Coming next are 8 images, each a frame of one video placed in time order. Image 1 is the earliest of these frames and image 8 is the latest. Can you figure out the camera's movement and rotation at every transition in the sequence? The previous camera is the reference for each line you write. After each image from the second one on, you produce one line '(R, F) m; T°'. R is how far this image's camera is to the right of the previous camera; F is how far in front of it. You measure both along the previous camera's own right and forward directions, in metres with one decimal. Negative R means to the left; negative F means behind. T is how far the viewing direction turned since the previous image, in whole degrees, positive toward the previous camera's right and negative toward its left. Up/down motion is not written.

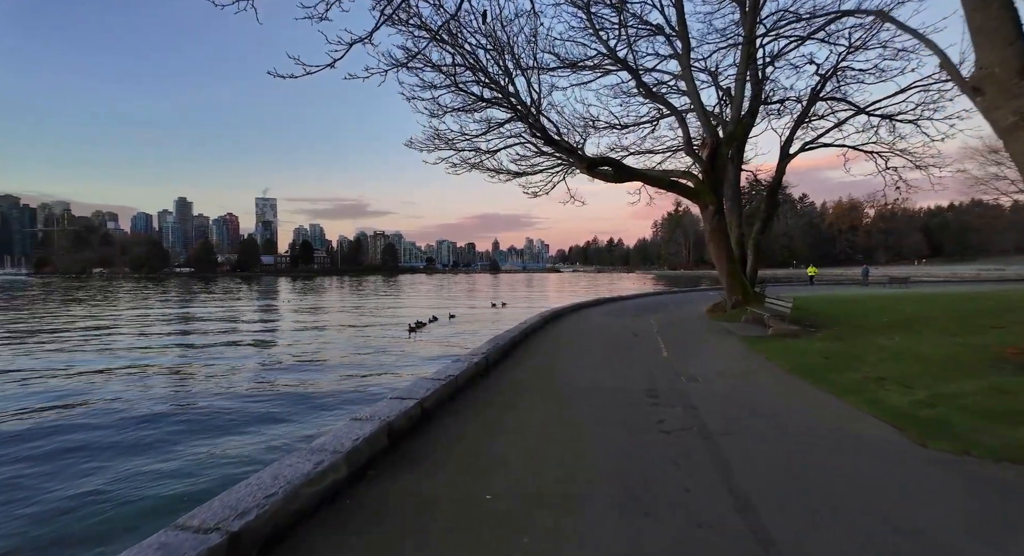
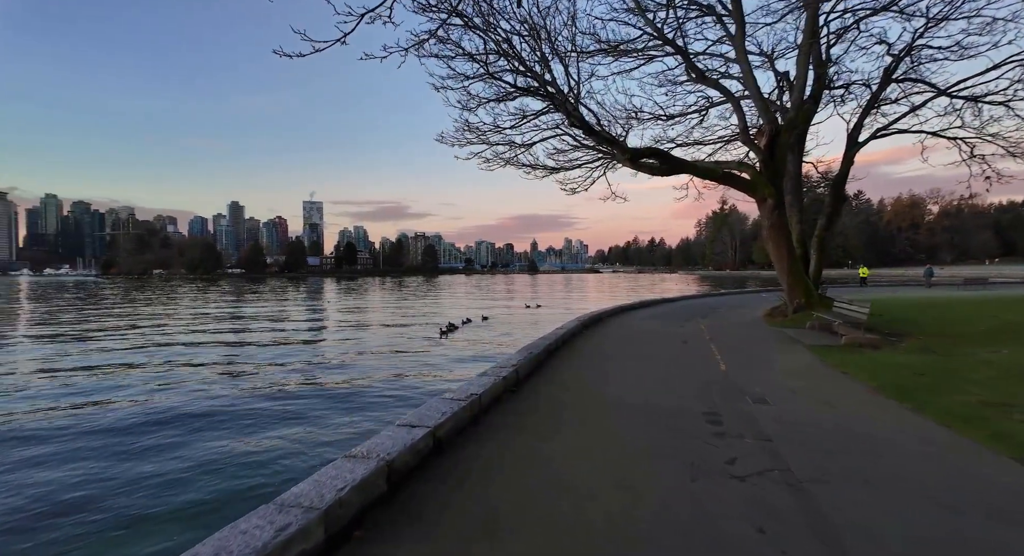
(+0.1, +0.9) m; -4°
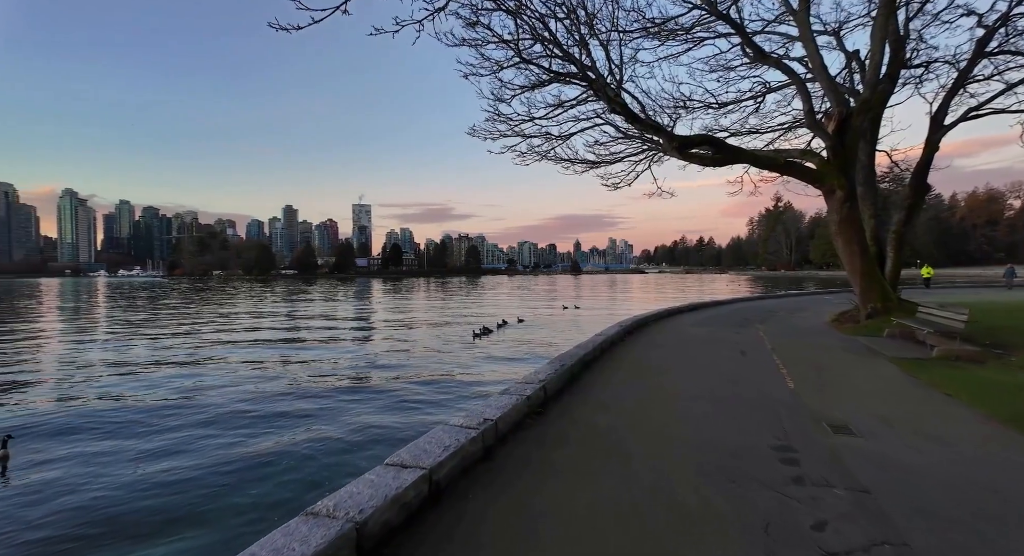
(+0.2, +0.9) m; -5°
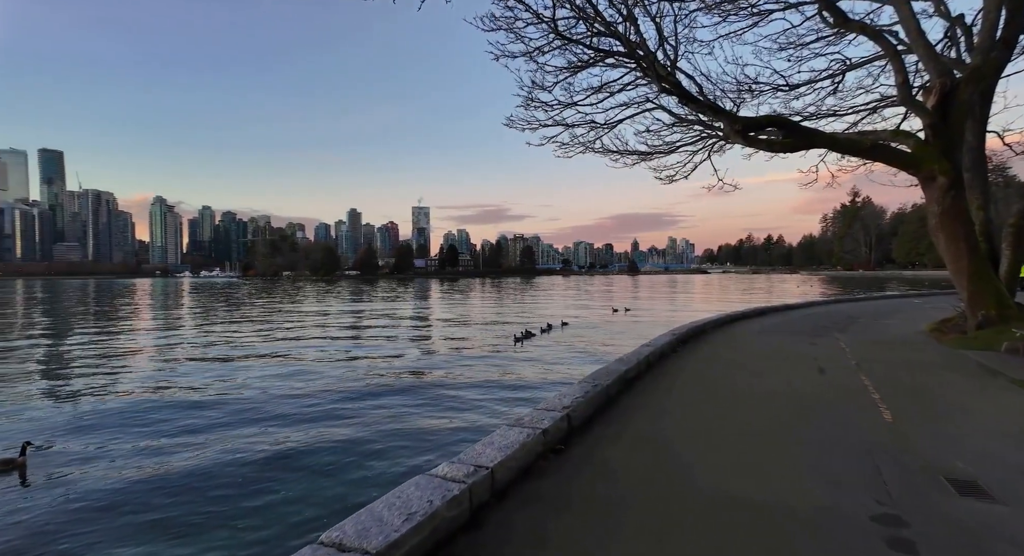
(+0.3, +1.0) m; -6°
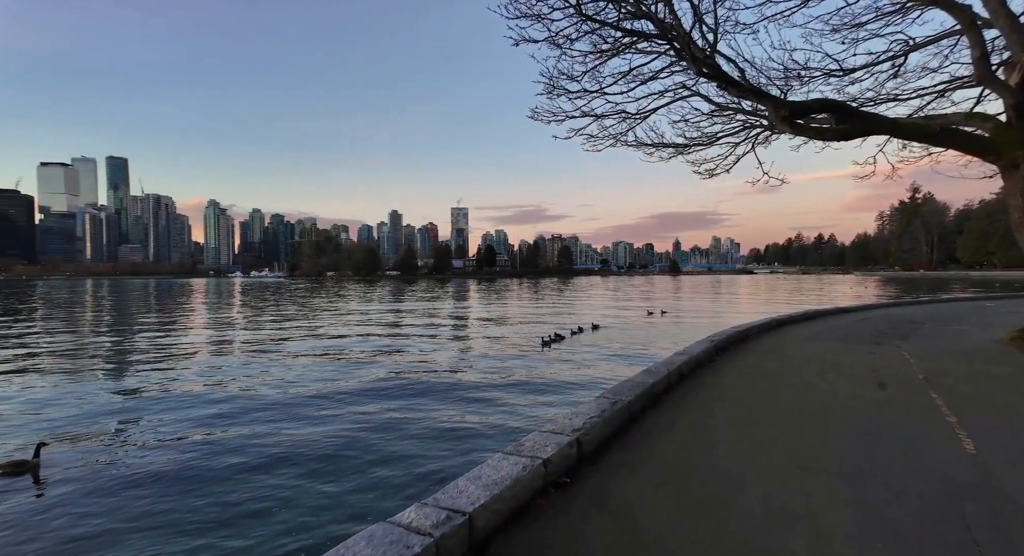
(+0.3, +0.6) m; -4°
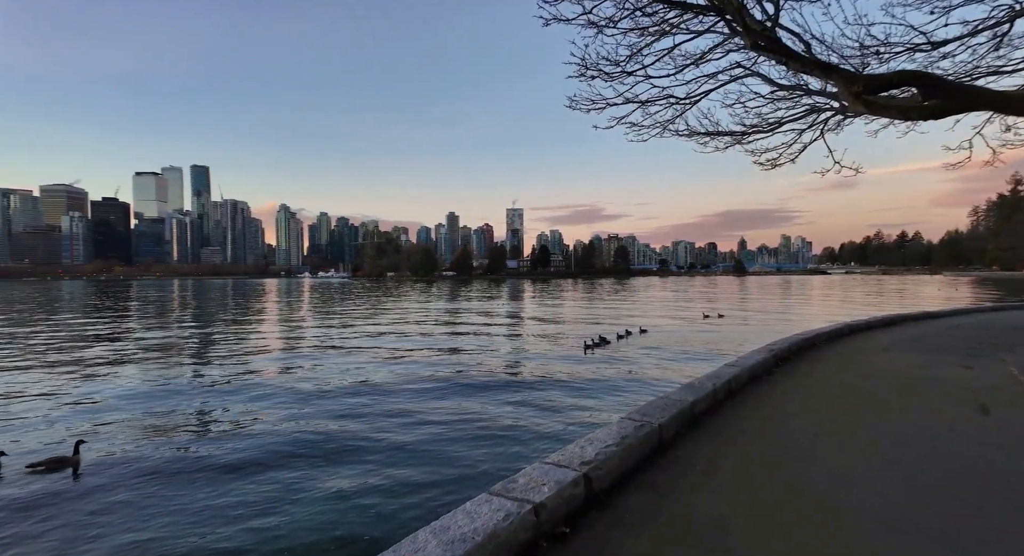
(+0.4, +0.6) m; -6°
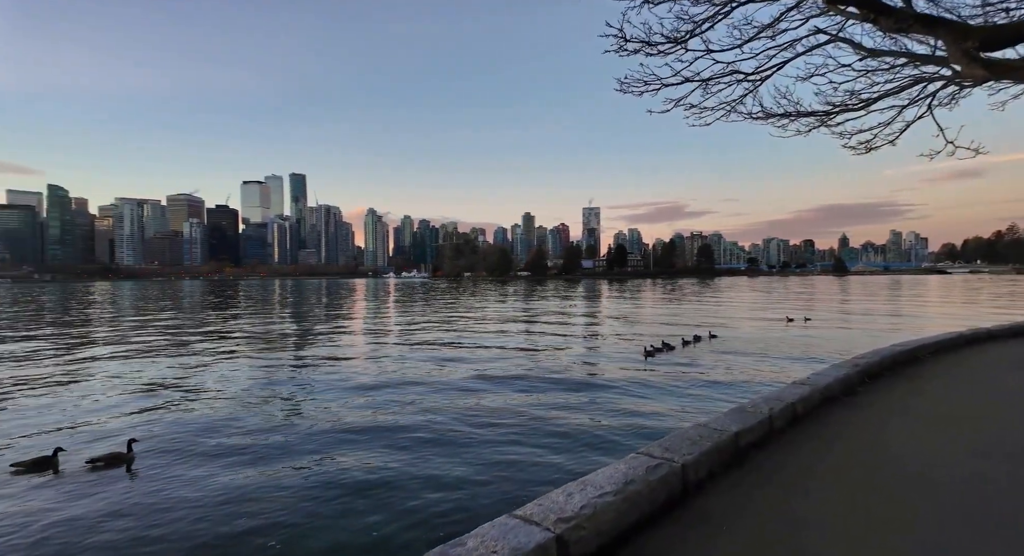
(+0.6, +0.7) m; -9°
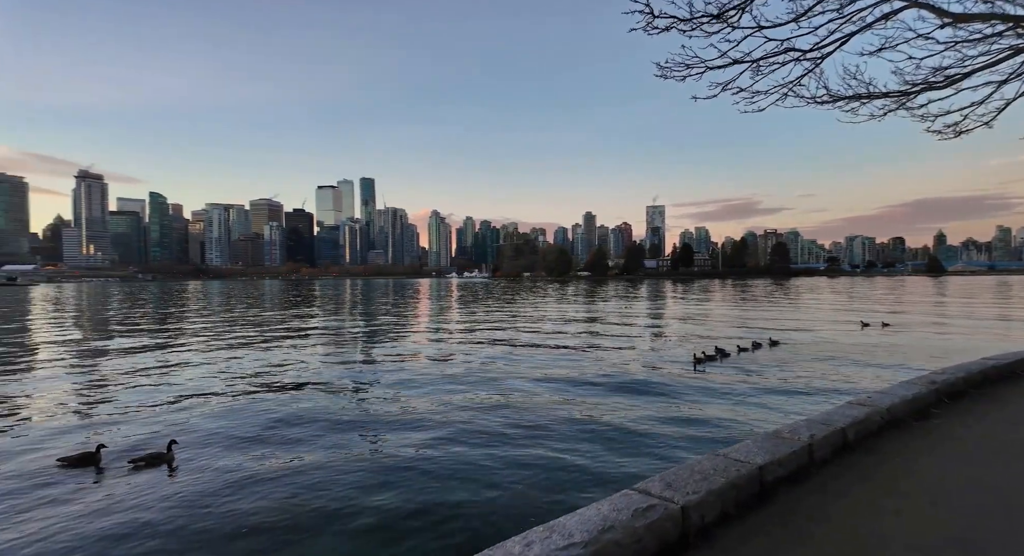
(+0.5, +0.5) m; -7°
